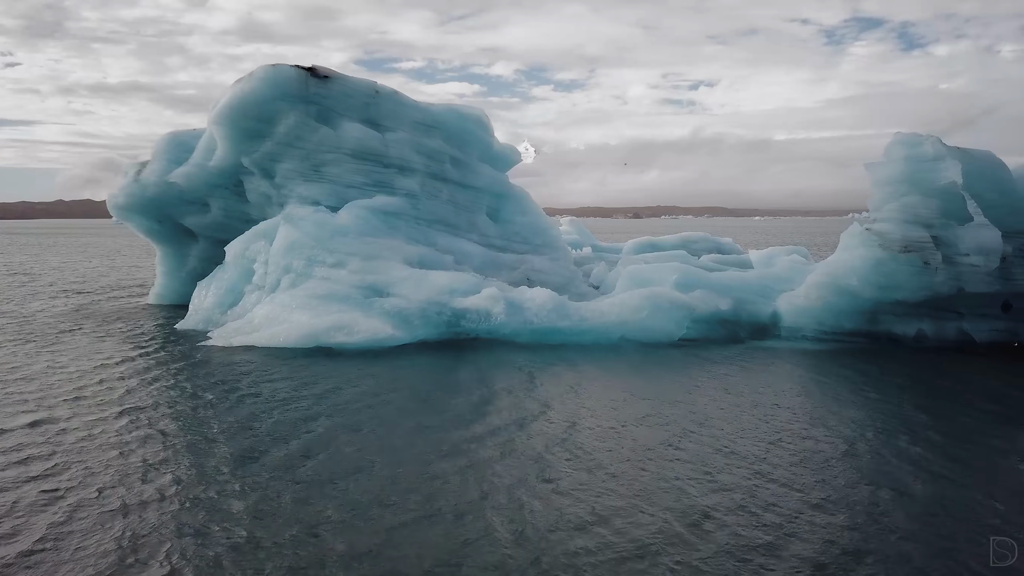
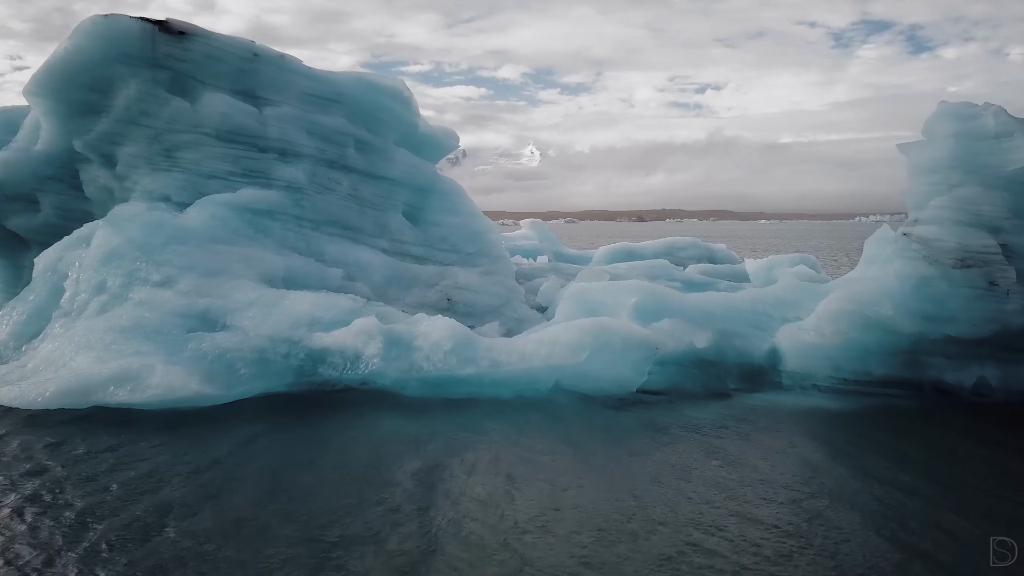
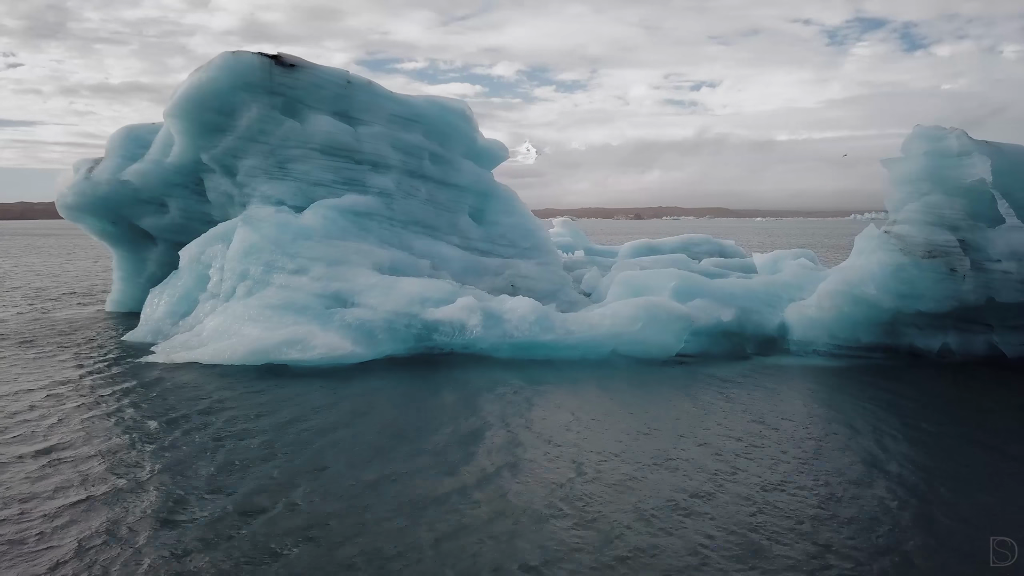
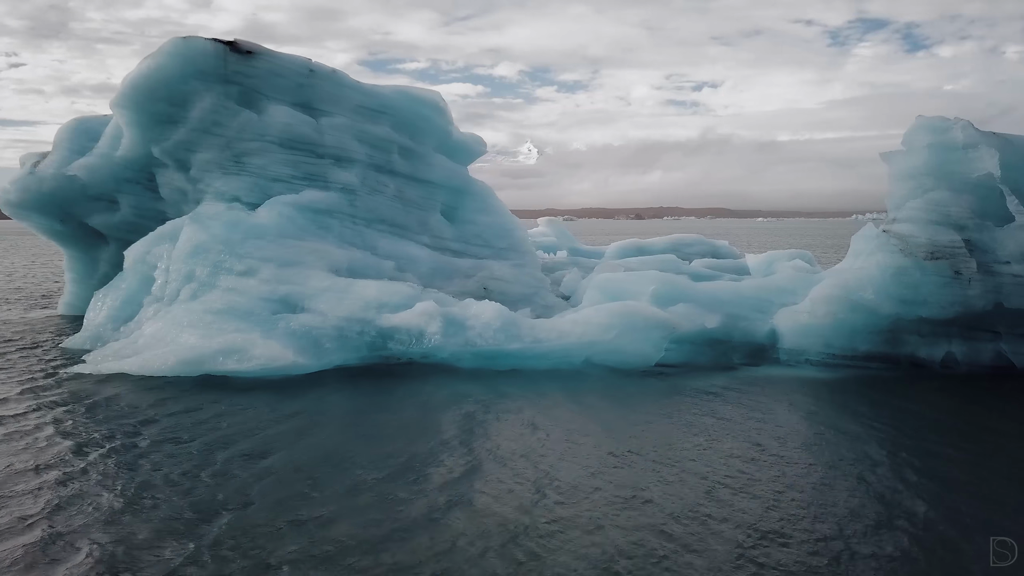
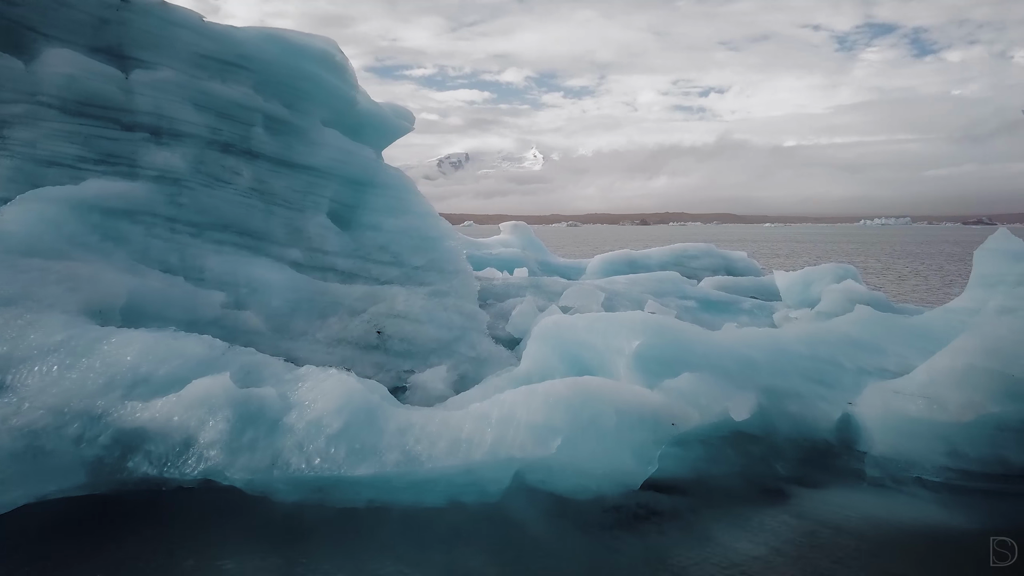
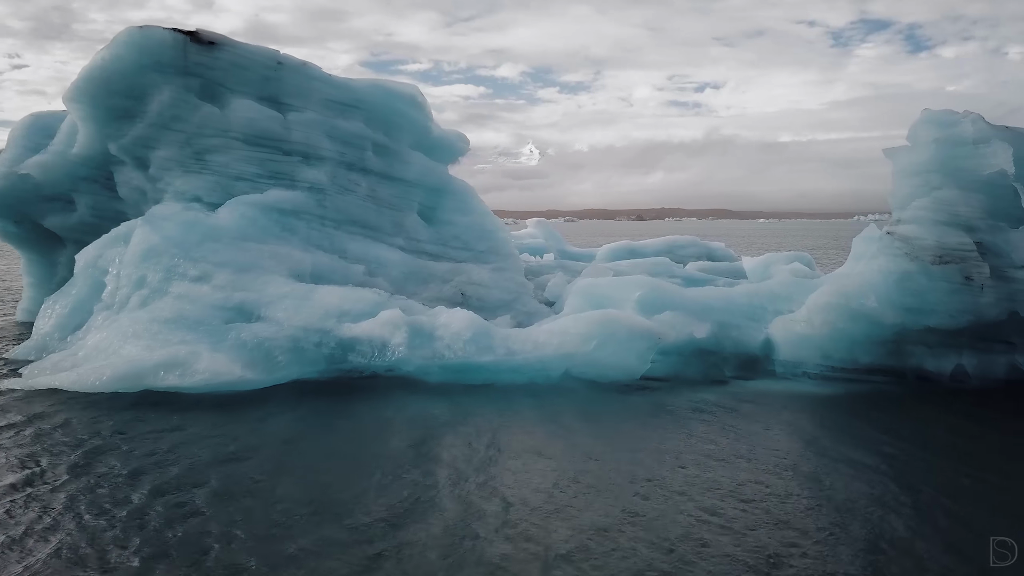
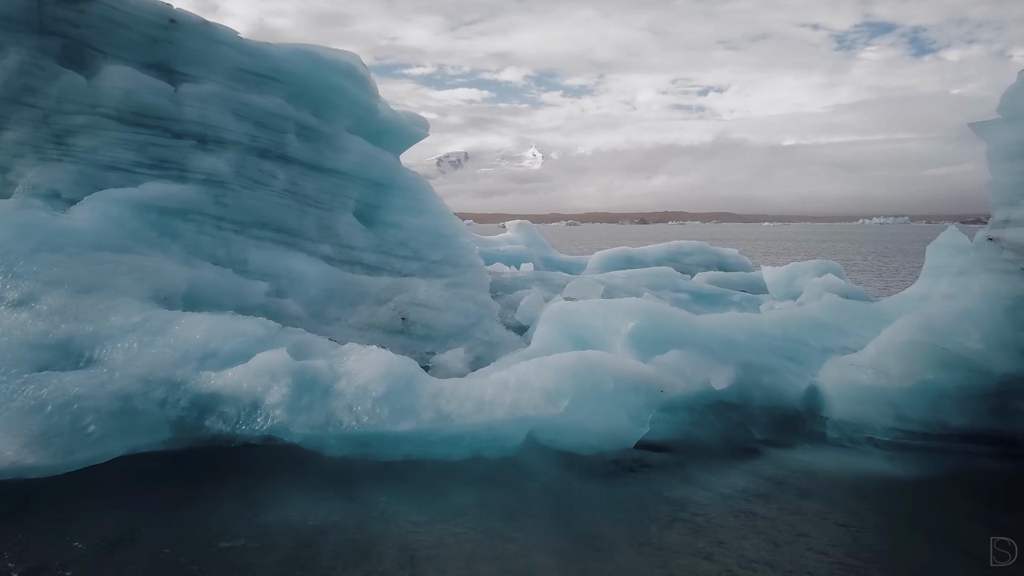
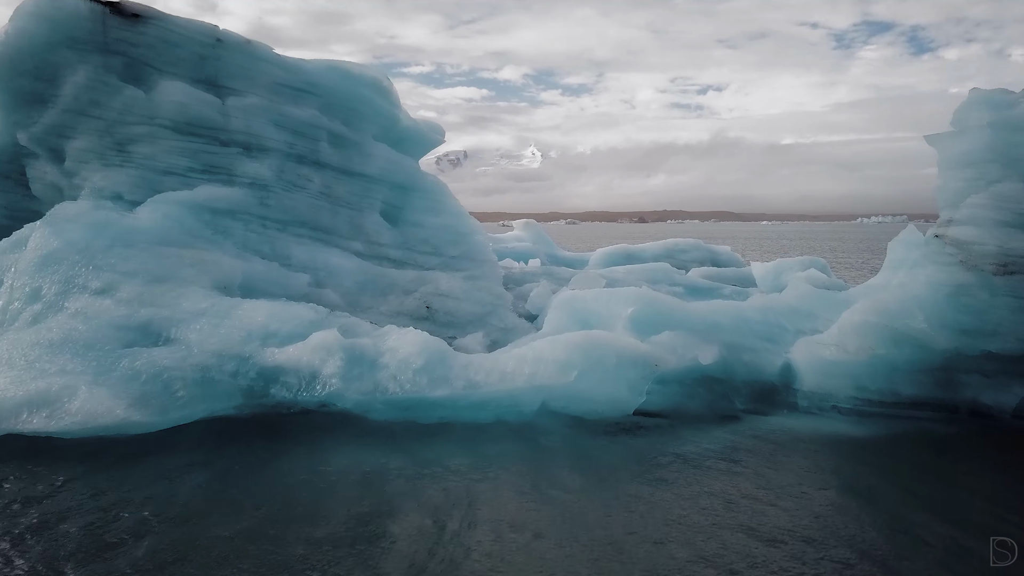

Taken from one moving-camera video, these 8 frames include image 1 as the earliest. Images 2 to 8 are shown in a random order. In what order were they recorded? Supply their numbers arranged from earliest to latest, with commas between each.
3, 4, 6, 2, 8, 7, 5
